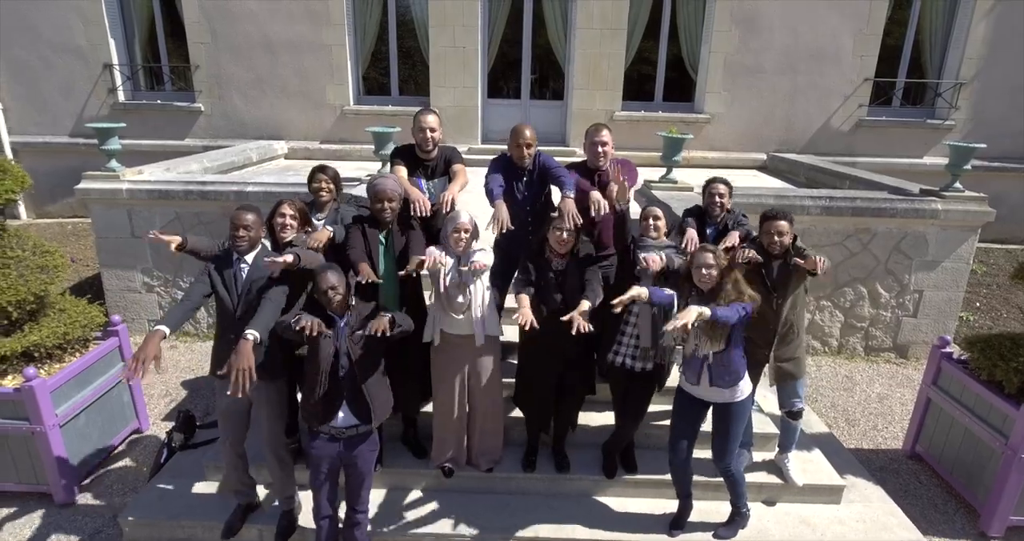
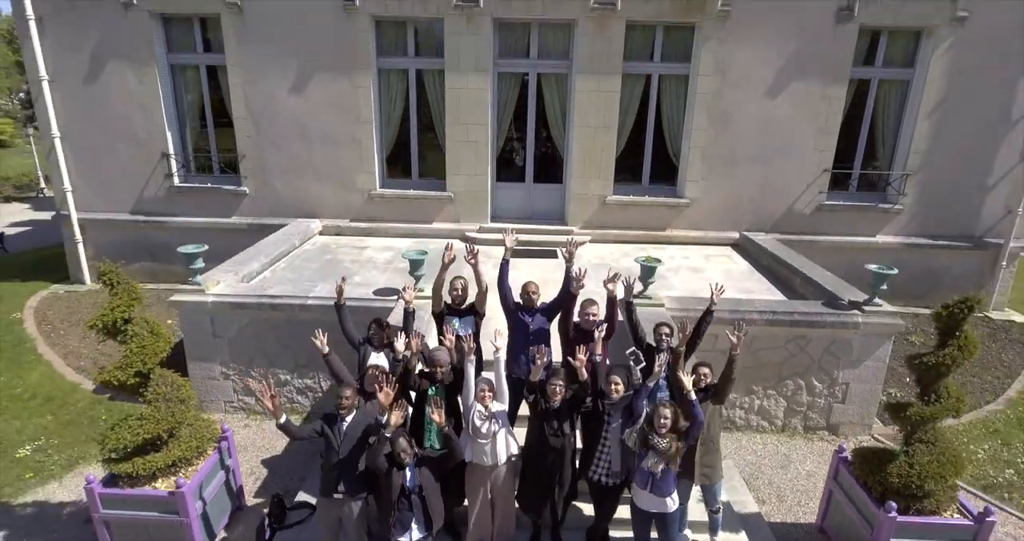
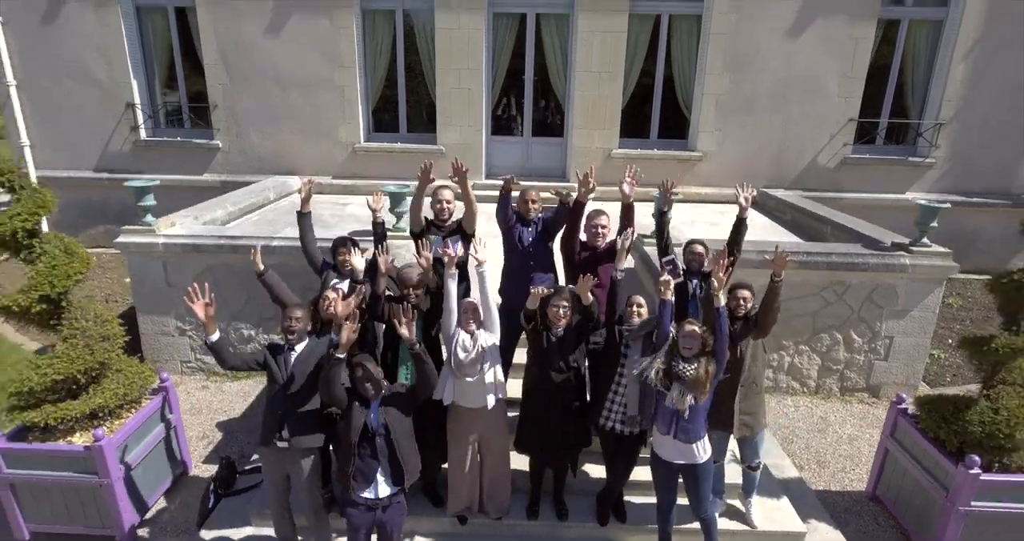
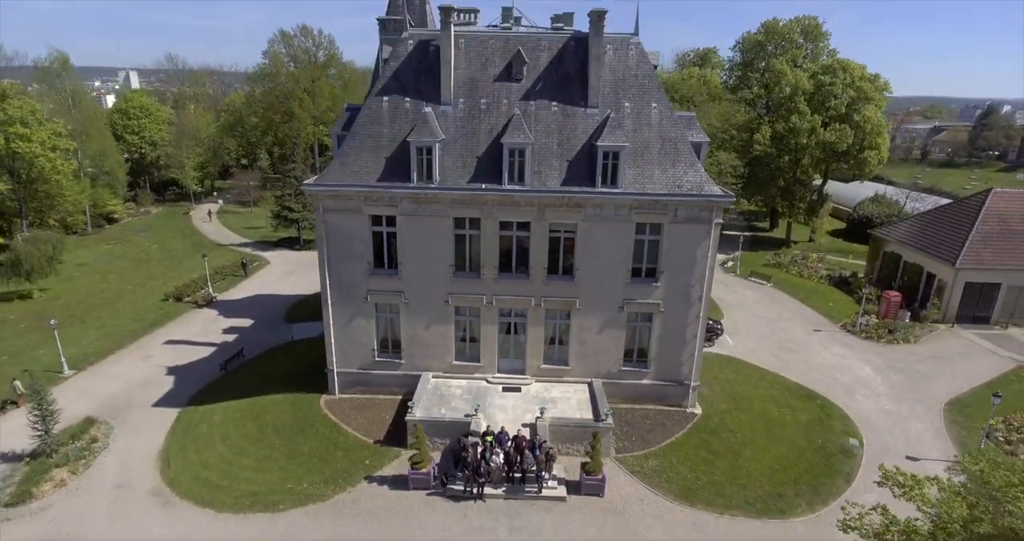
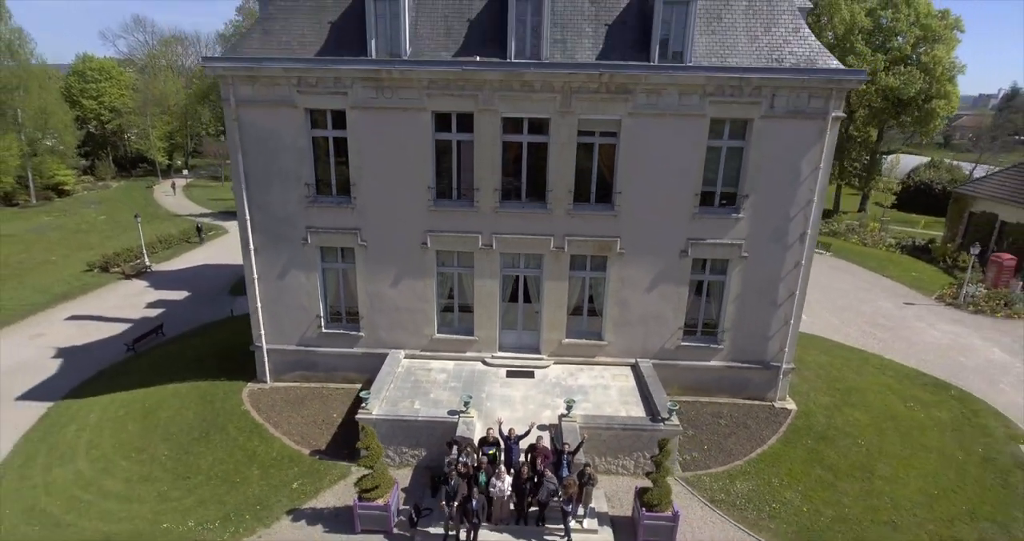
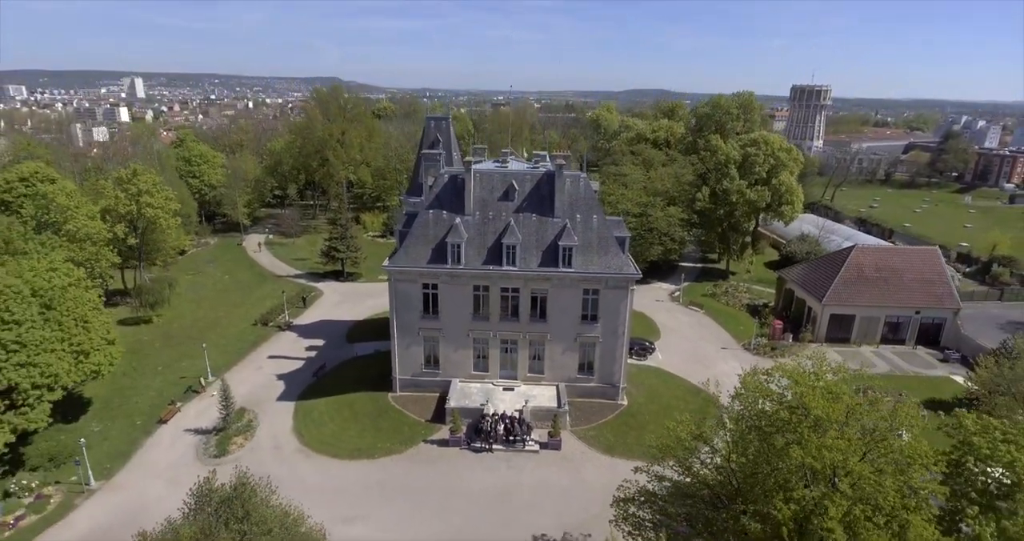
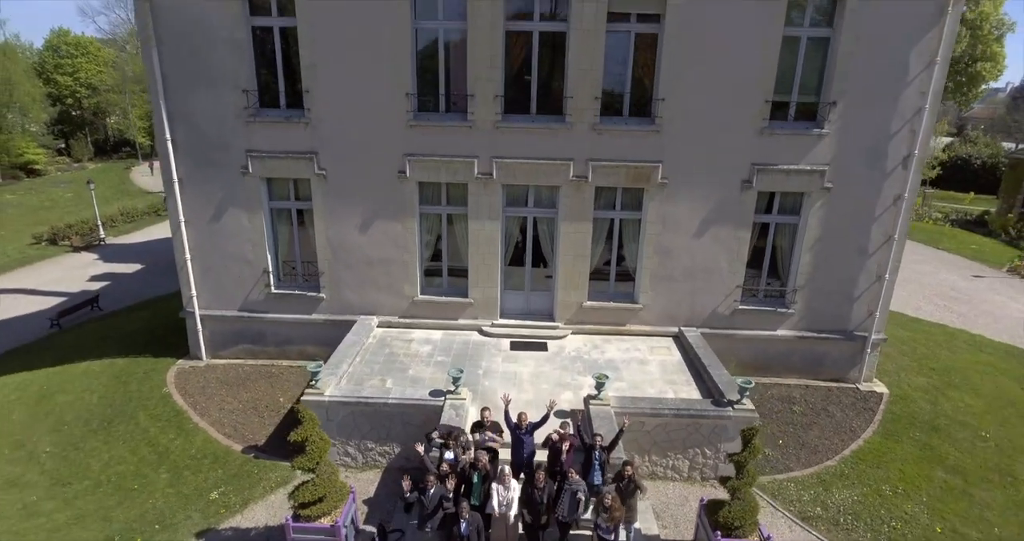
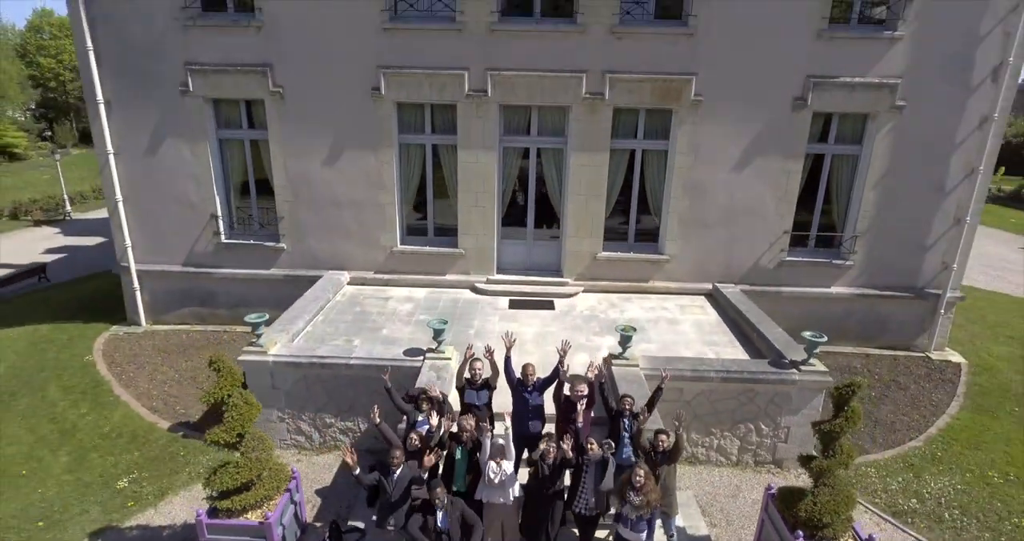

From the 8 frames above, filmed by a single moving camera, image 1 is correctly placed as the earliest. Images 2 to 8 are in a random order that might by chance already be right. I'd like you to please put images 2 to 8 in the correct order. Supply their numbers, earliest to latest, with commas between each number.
3, 2, 8, 7, 5, 4, 6
